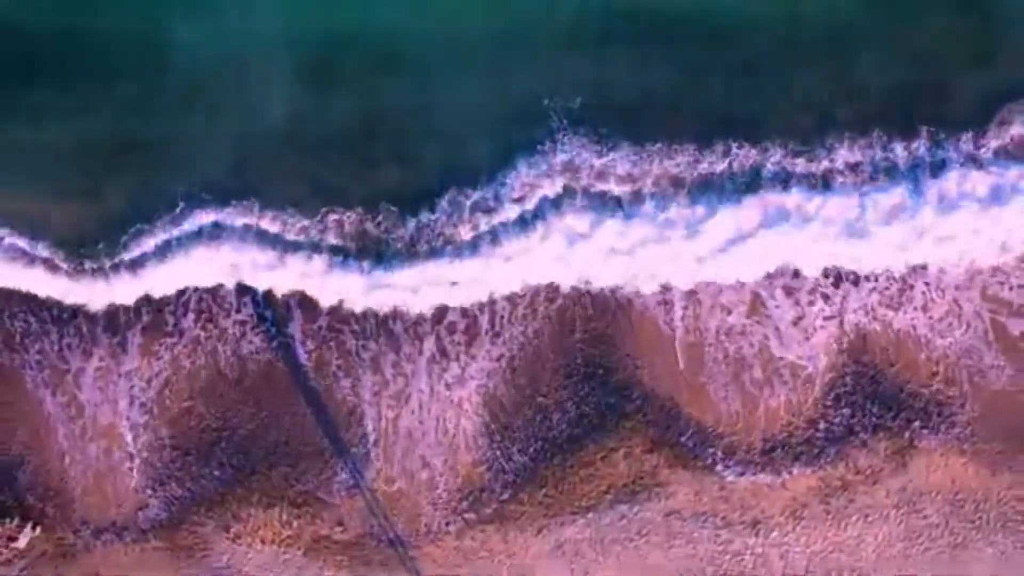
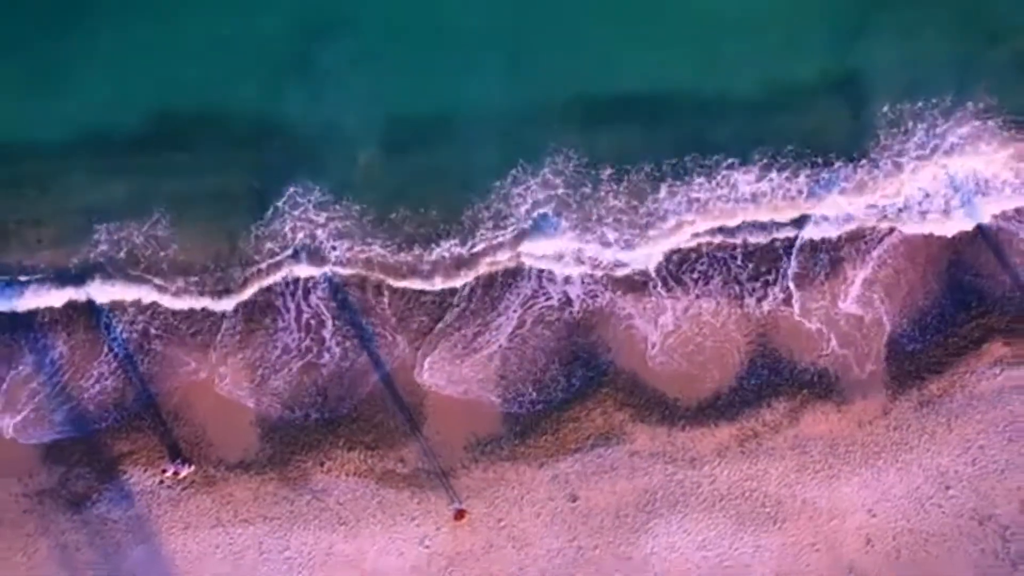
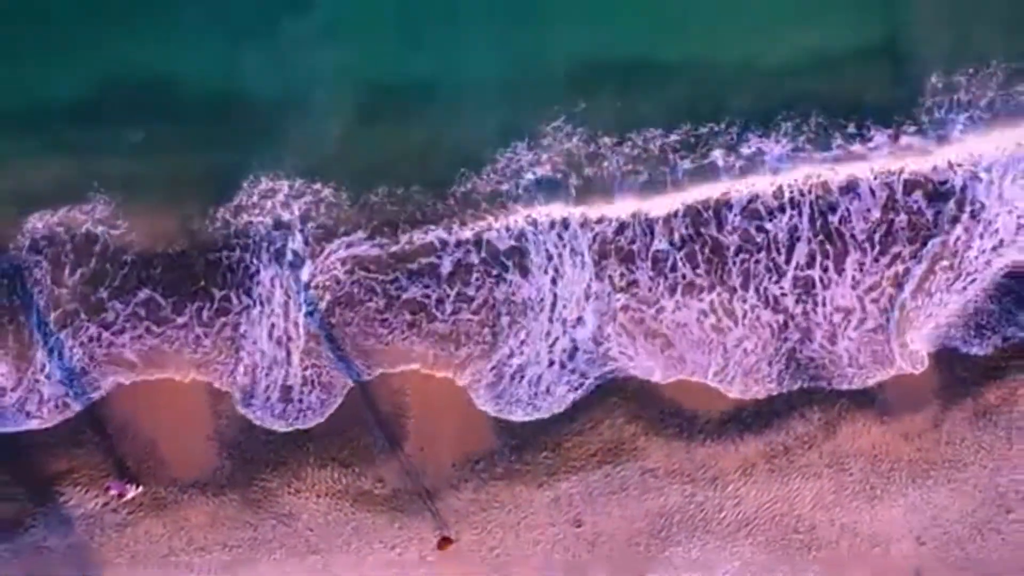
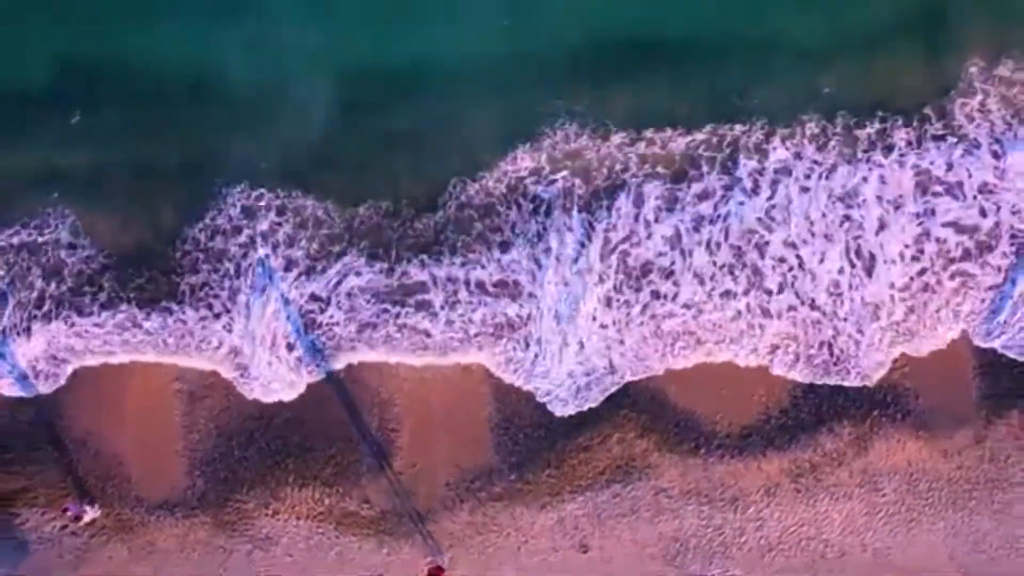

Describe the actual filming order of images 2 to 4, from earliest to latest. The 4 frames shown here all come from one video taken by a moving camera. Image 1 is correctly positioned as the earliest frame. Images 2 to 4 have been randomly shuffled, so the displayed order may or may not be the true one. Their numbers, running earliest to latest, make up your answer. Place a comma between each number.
4, 3, 2
